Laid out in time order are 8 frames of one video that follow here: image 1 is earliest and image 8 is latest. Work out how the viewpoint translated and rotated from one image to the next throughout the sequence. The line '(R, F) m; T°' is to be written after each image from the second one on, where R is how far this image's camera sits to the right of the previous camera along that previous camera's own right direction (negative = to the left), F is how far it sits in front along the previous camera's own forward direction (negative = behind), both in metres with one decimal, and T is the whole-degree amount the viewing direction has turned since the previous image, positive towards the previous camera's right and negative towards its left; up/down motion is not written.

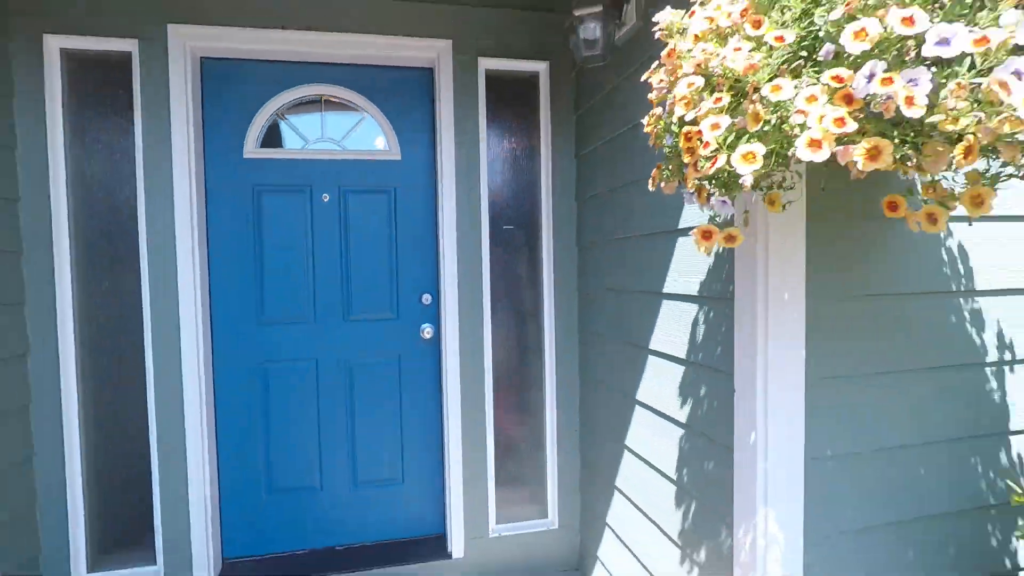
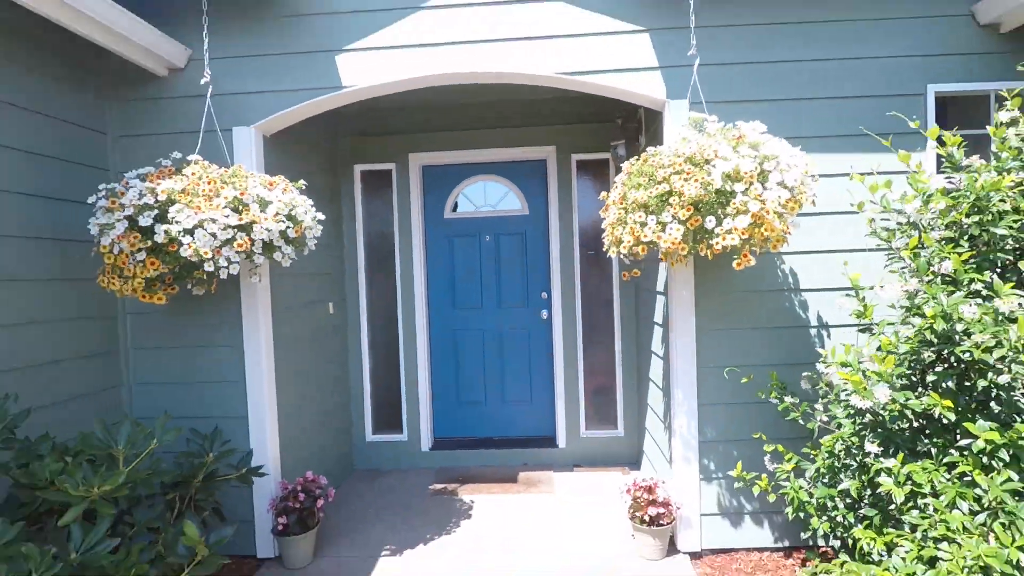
(+0.6, -1.7) m; -16°
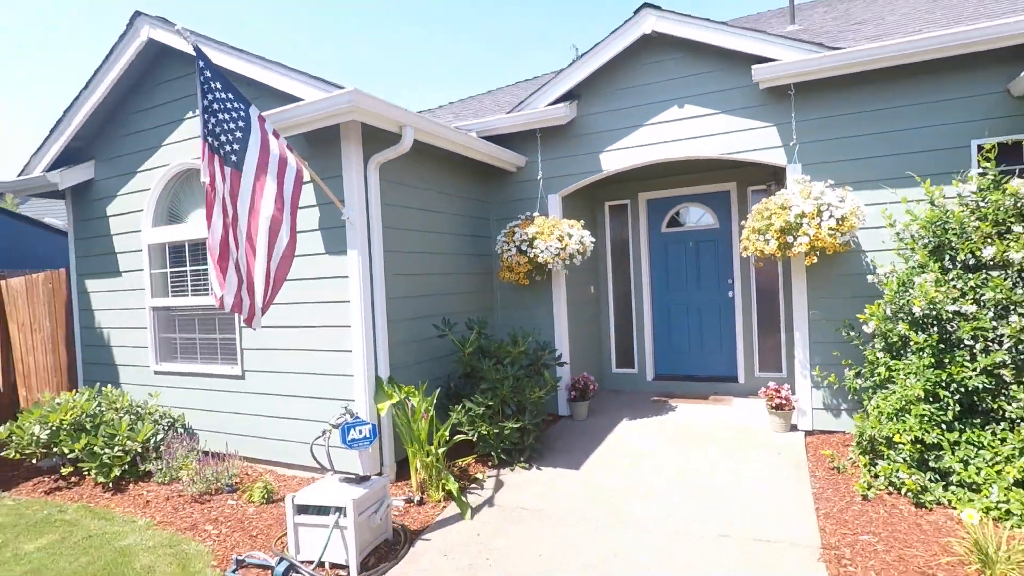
(+0.5, -2.6) m; -23°
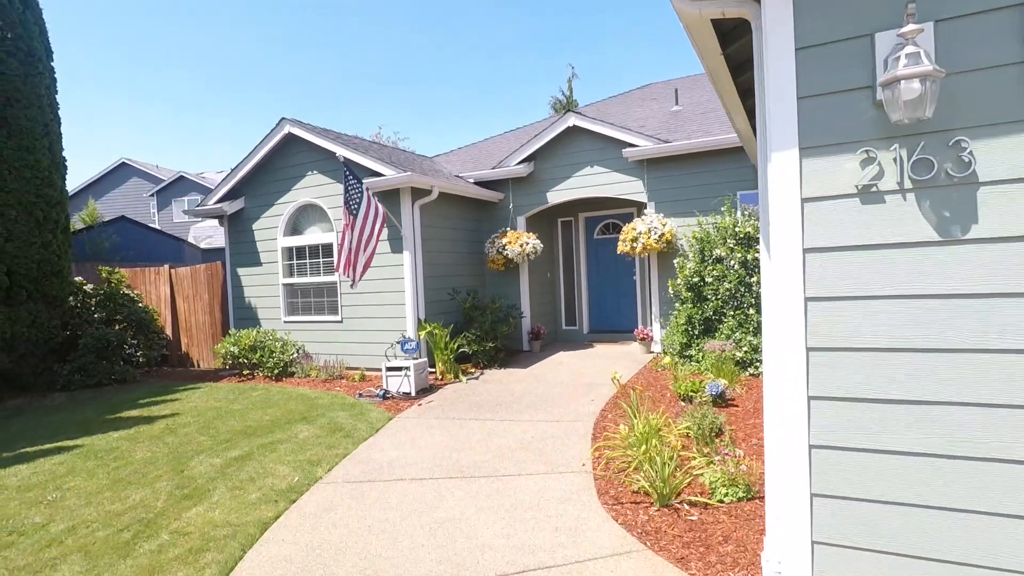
(+0.5, -3.9) m; -1°
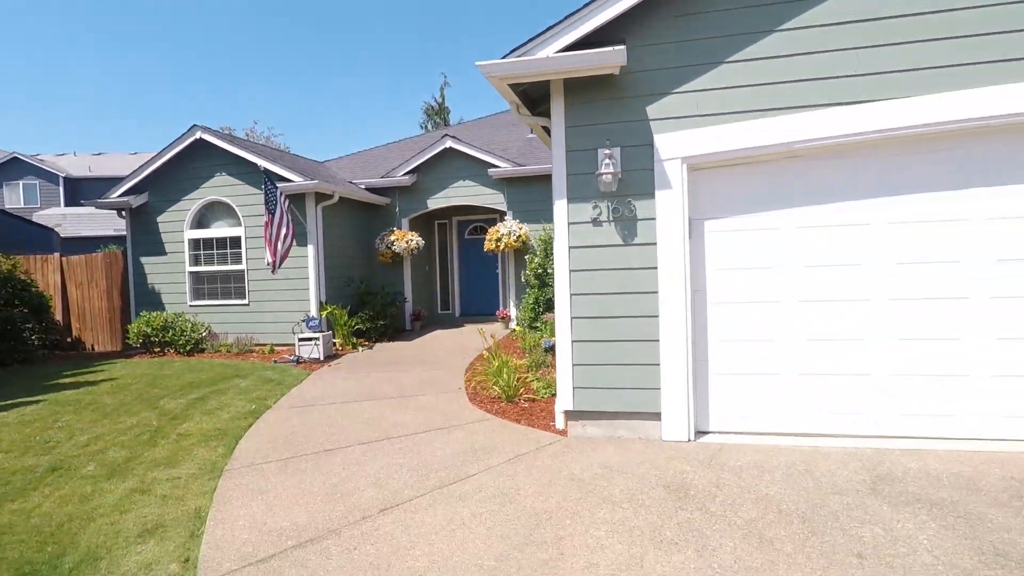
(-0.4, -2.2) m; +13°
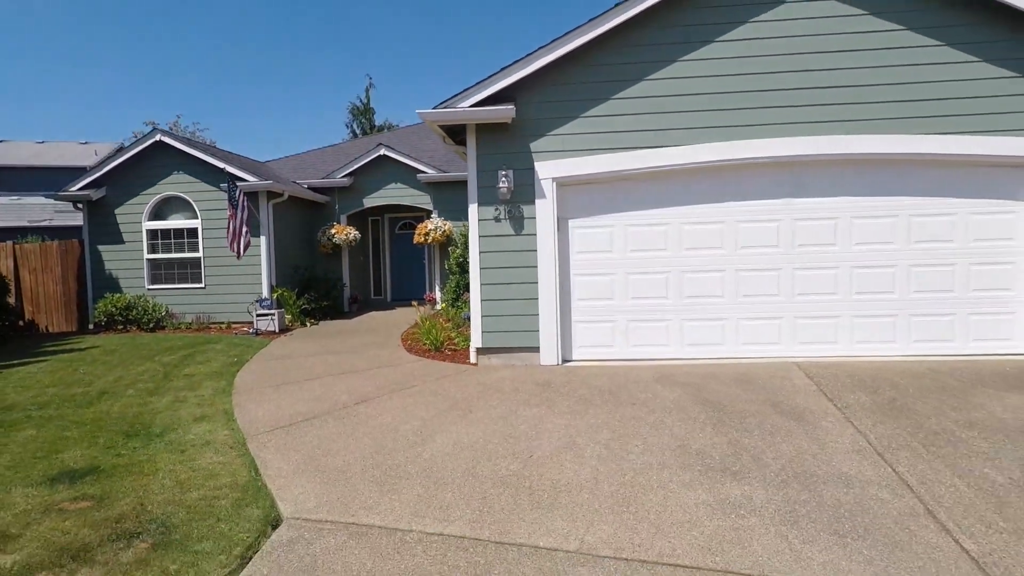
(-0.1, -2.2) m; +8°
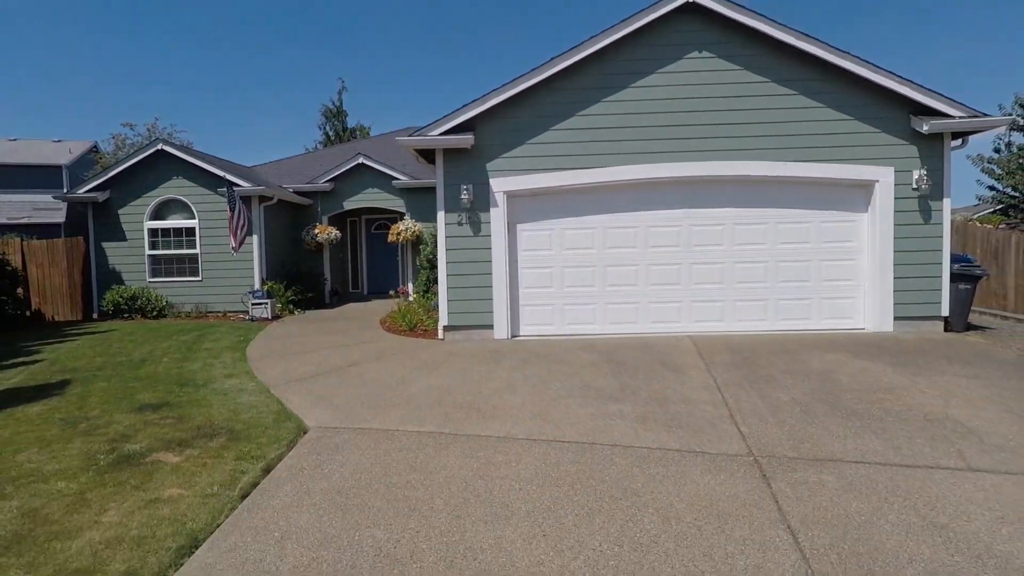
(+0.2, -1.8) m; +3°
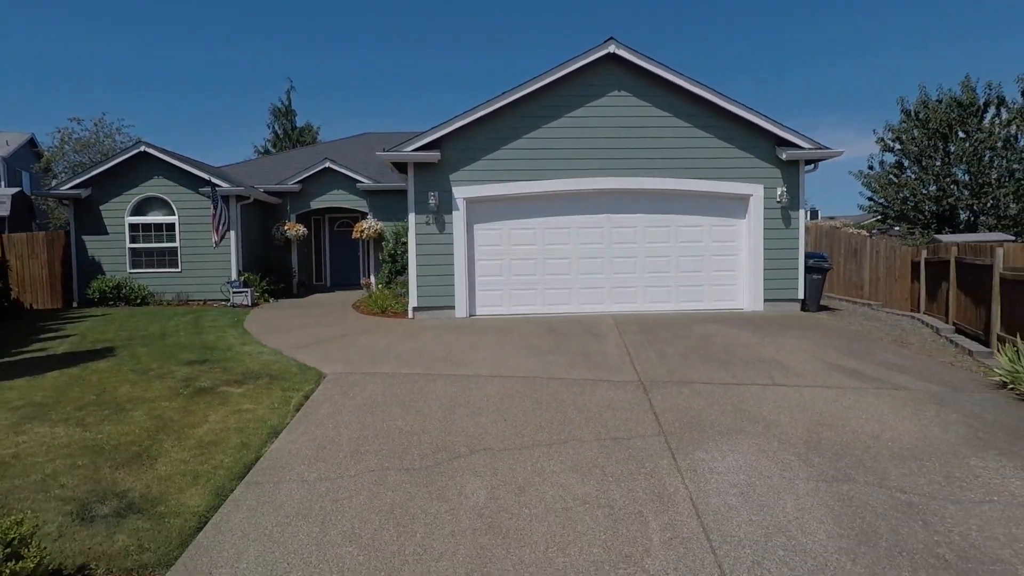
(-0.3, -2.0) m; +6°
